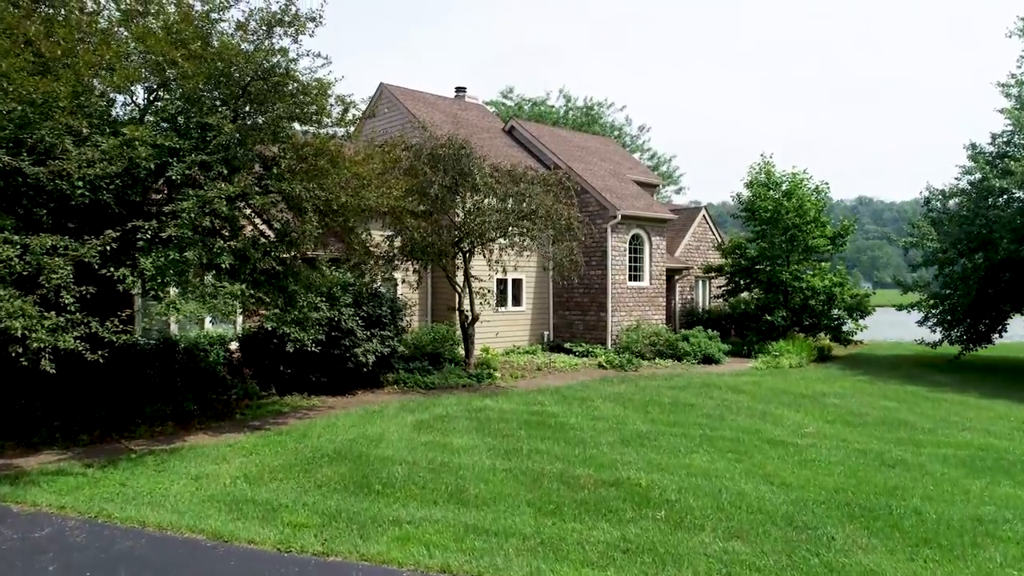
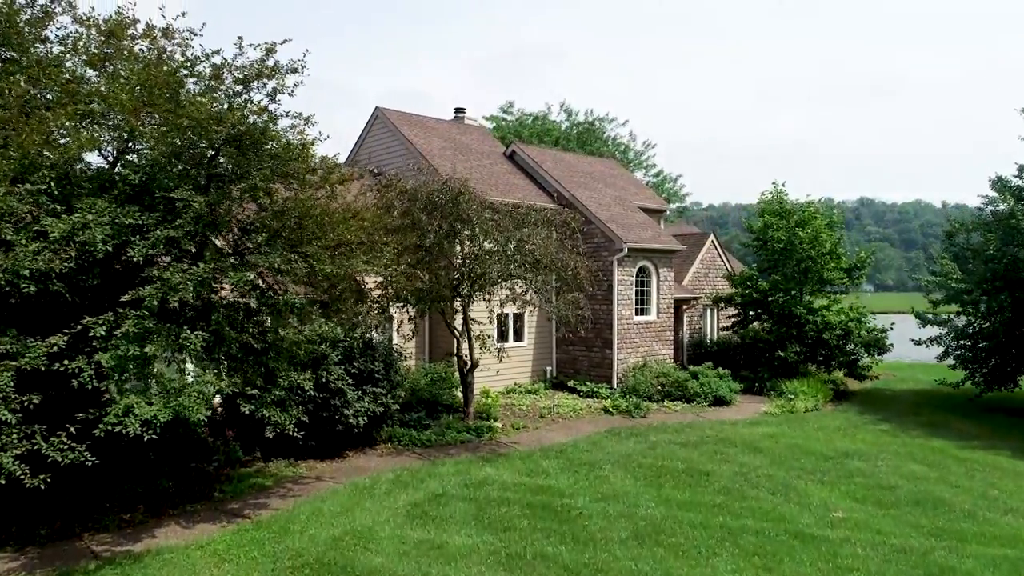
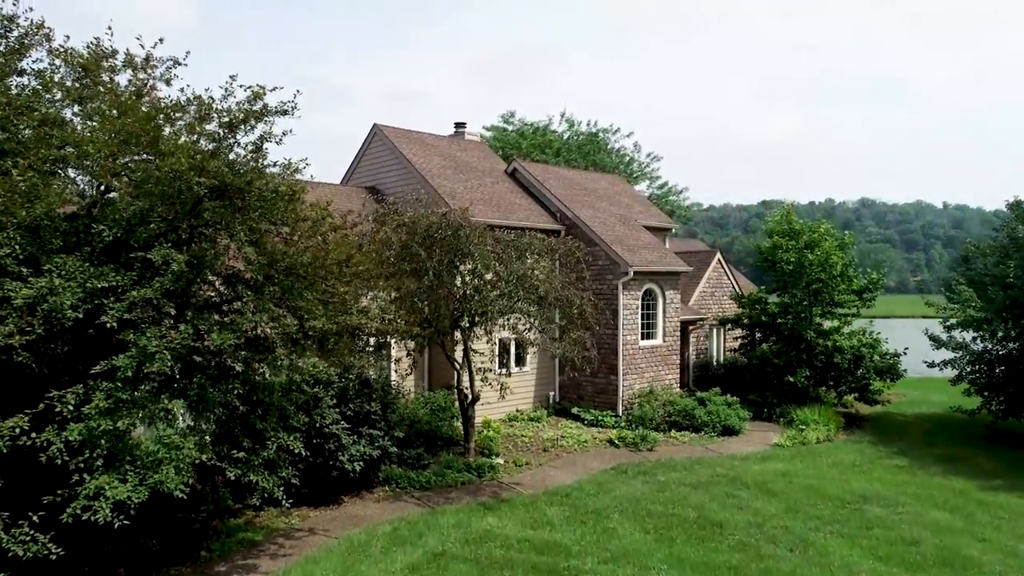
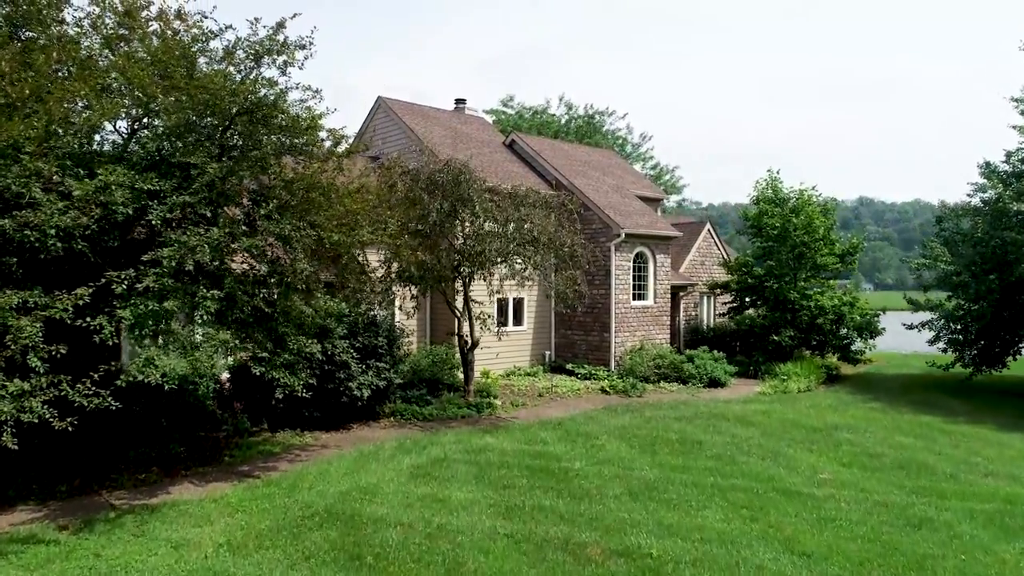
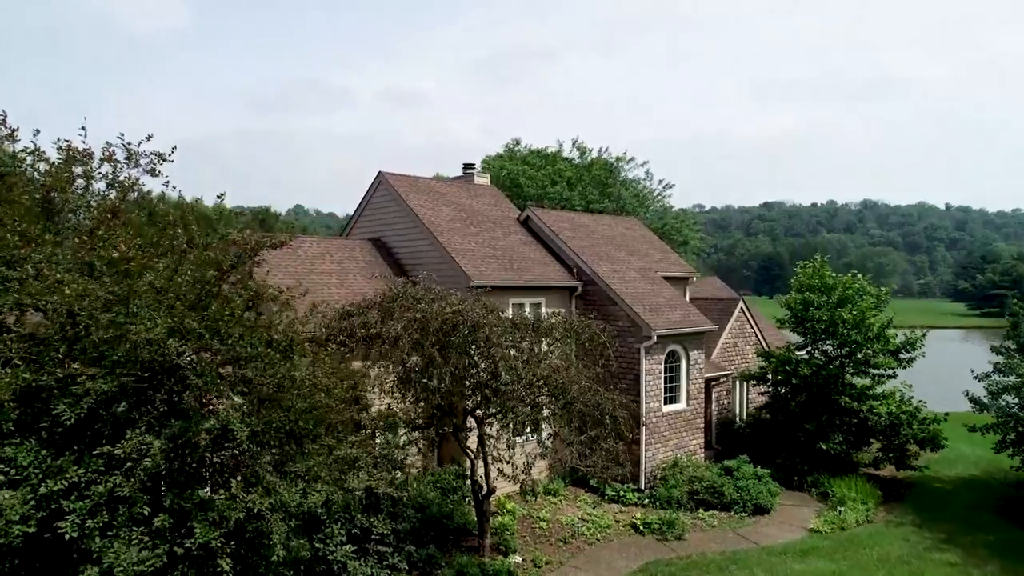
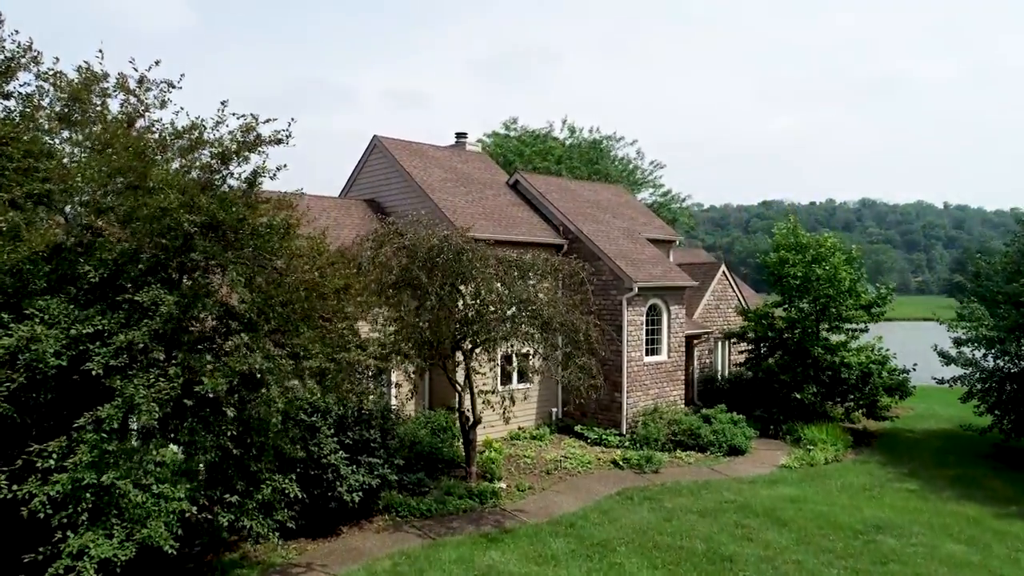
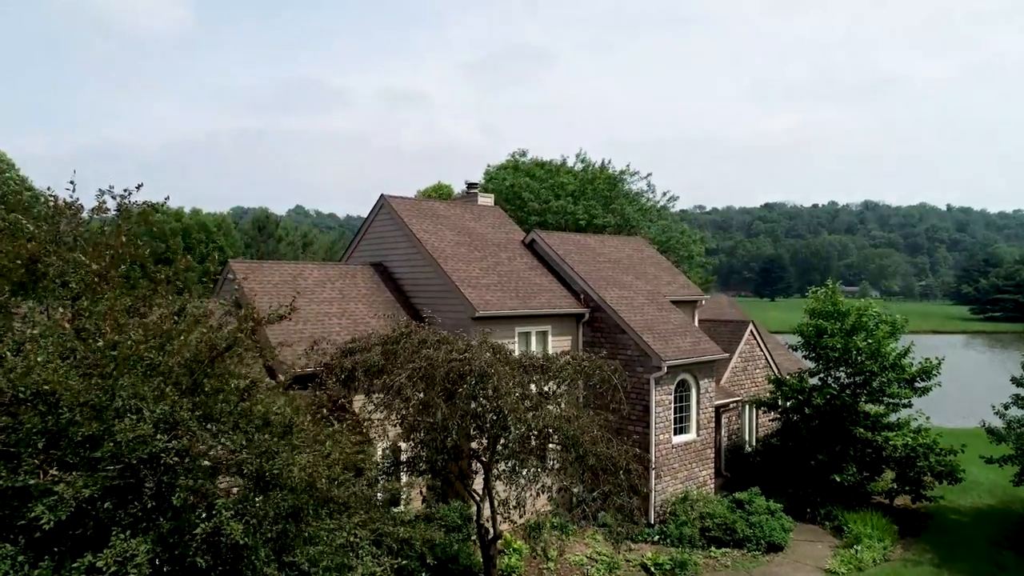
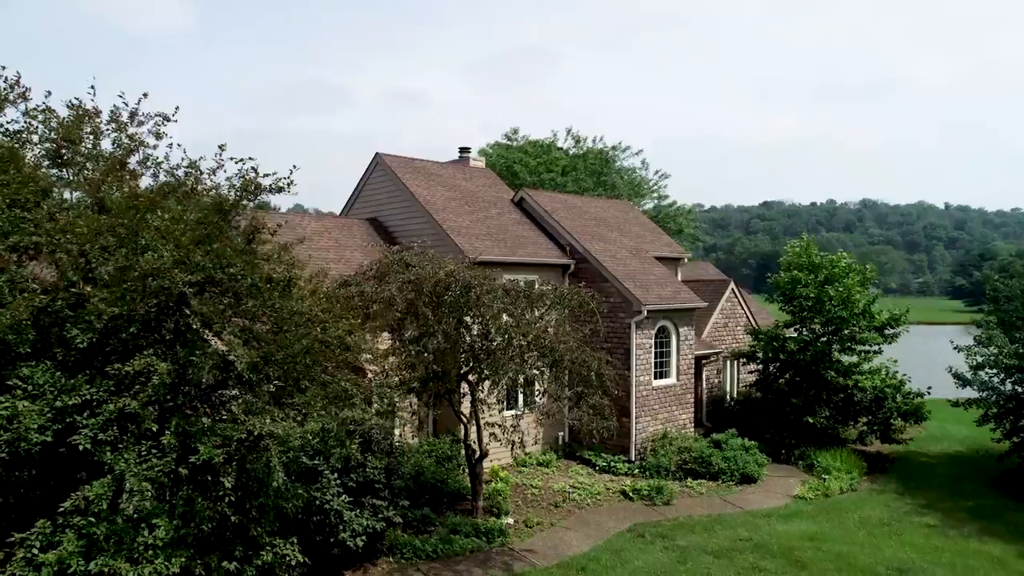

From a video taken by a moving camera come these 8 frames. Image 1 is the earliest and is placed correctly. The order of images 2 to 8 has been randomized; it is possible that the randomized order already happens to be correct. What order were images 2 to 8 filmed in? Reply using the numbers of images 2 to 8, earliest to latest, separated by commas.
4, 2, 3, 6, 8, 5, 7
